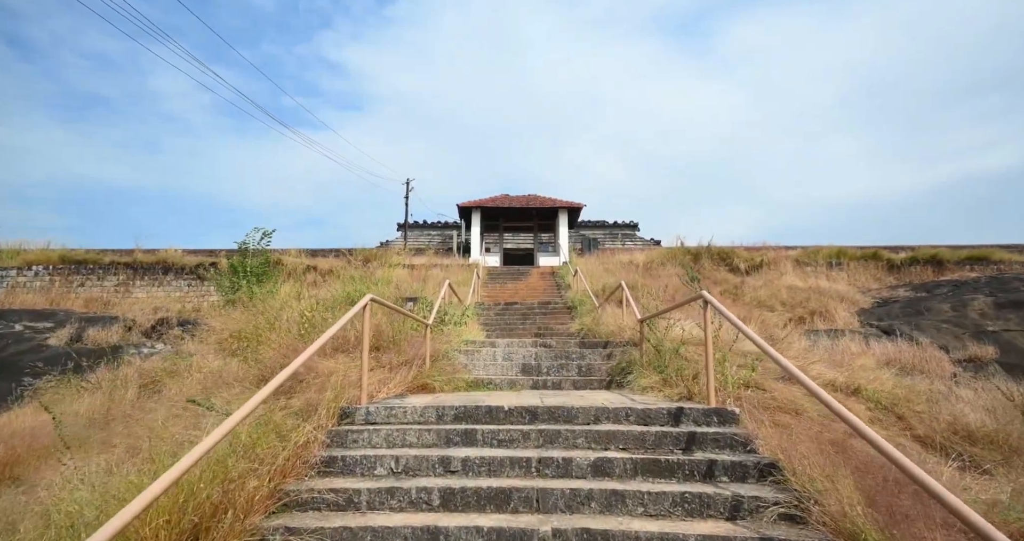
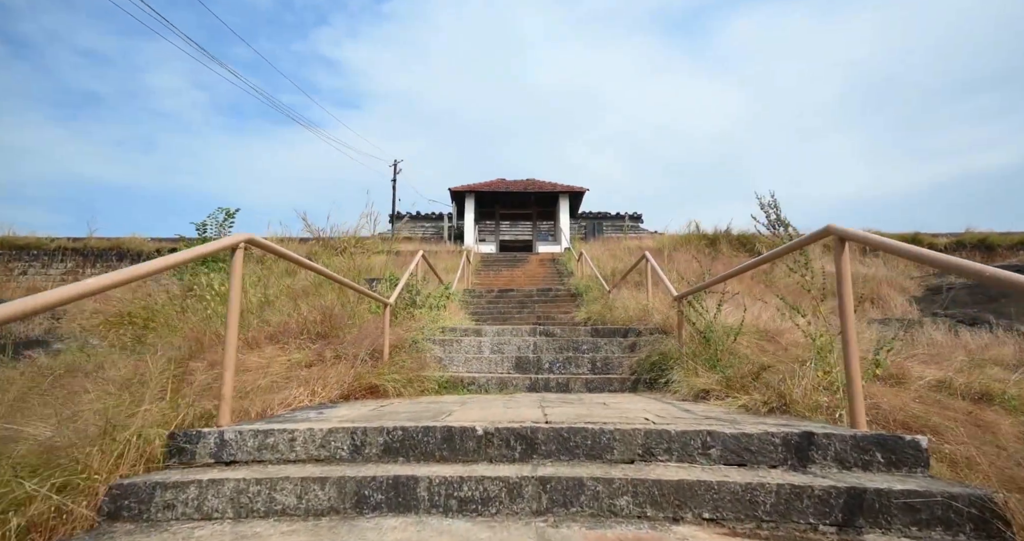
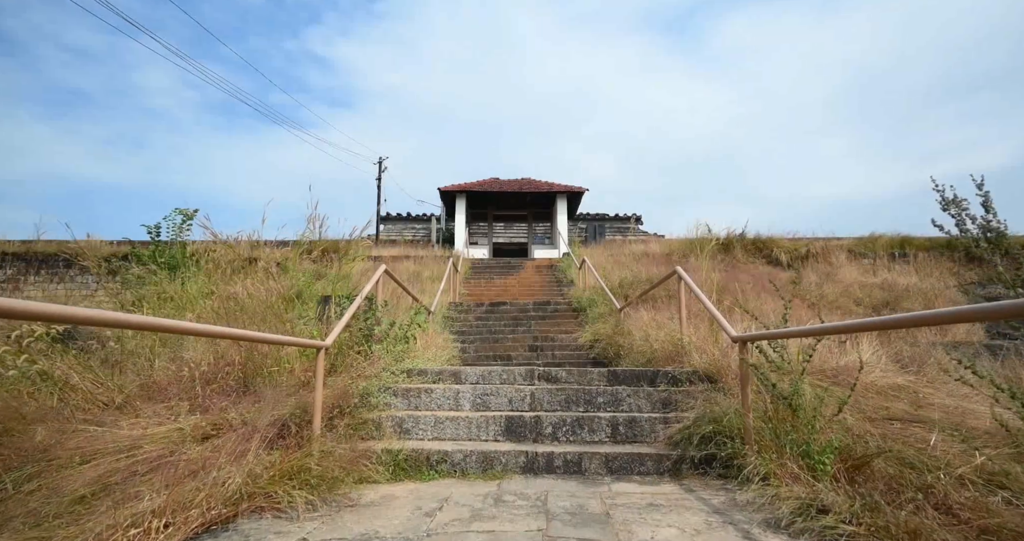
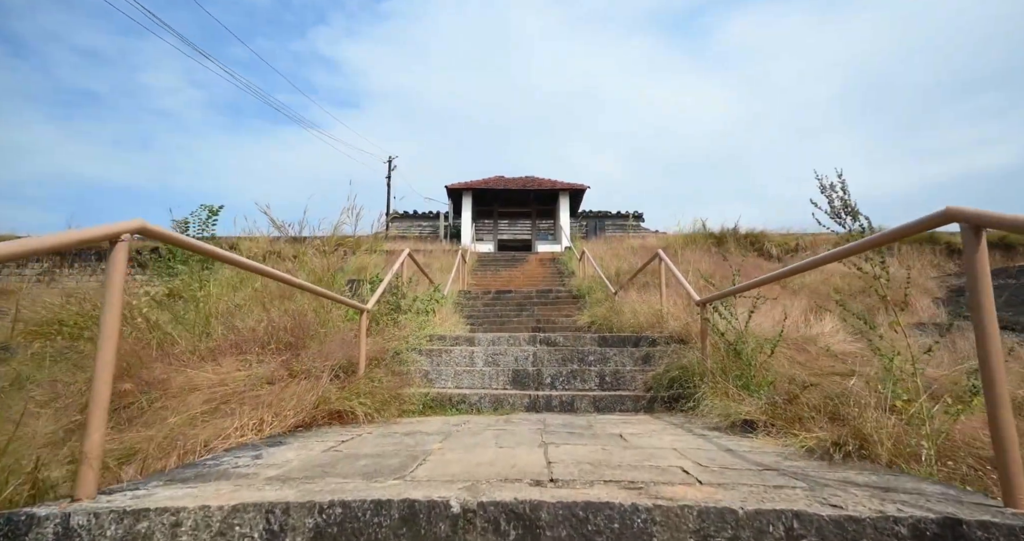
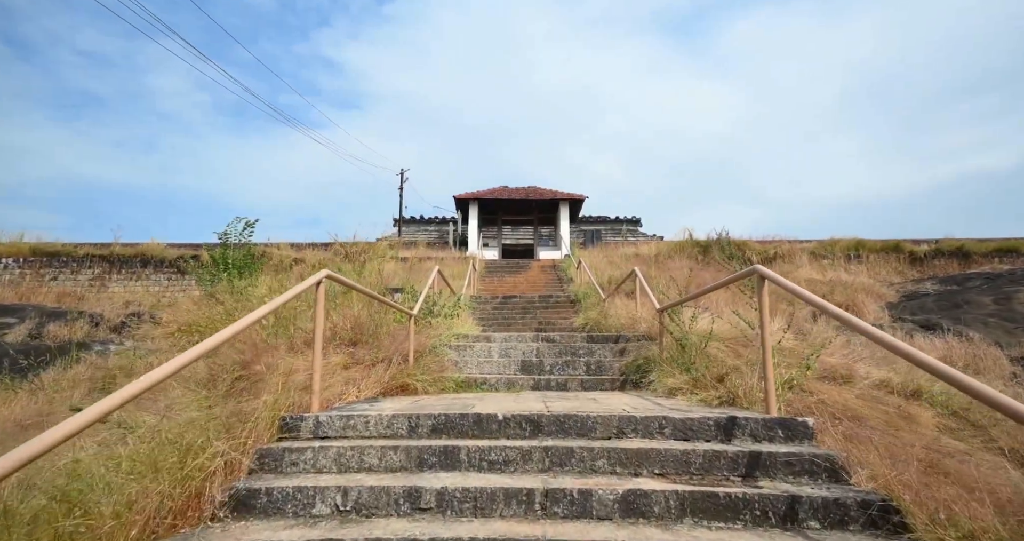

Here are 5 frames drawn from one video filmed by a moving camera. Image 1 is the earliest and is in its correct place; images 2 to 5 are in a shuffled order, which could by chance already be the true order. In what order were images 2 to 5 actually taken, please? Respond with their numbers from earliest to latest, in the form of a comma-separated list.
5, 2, 4, 3
